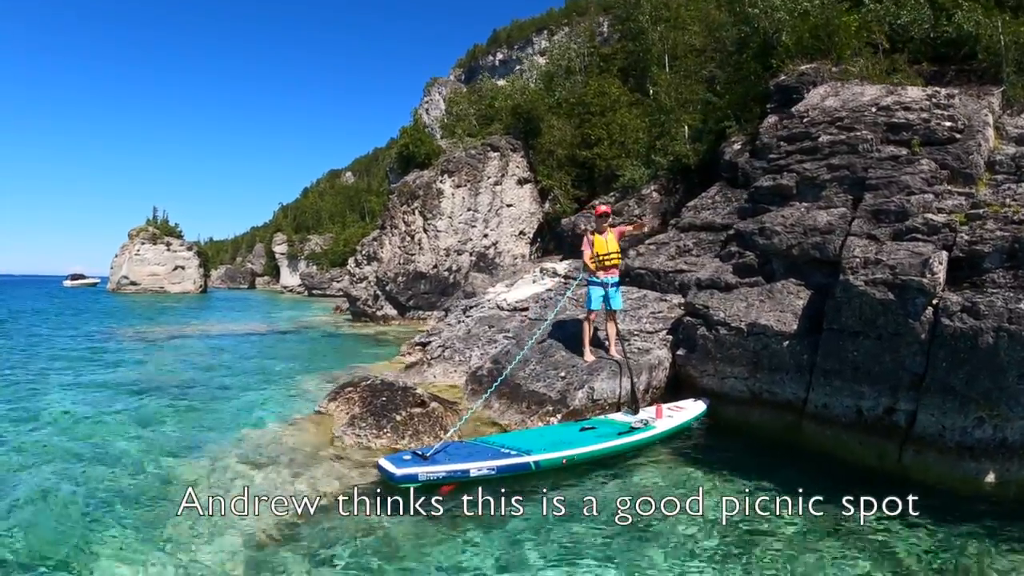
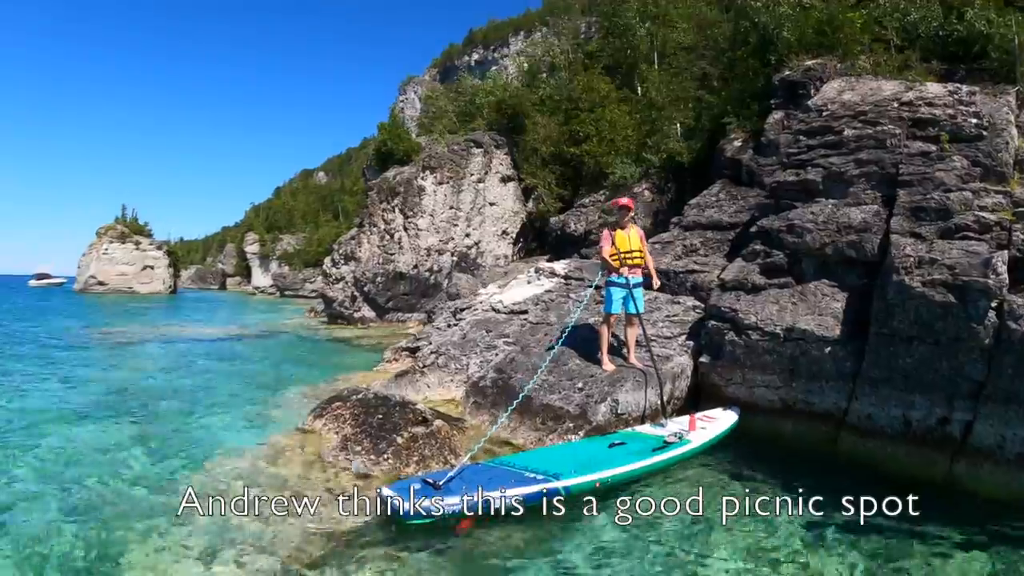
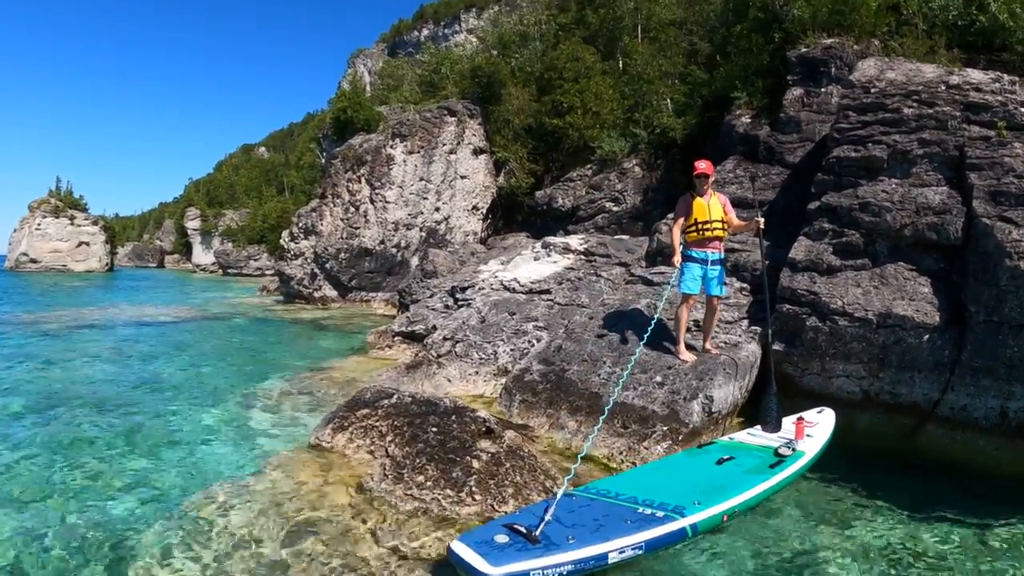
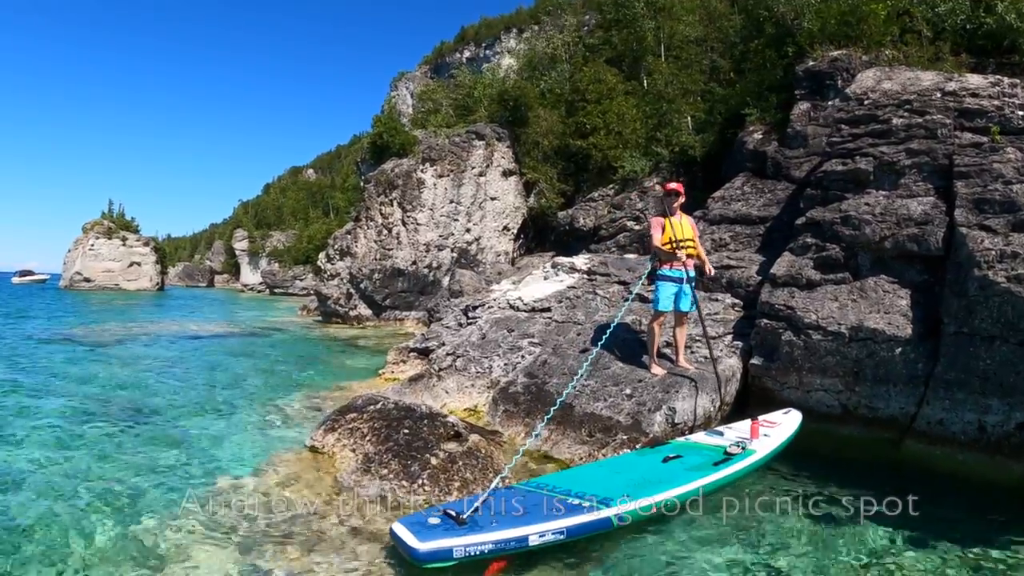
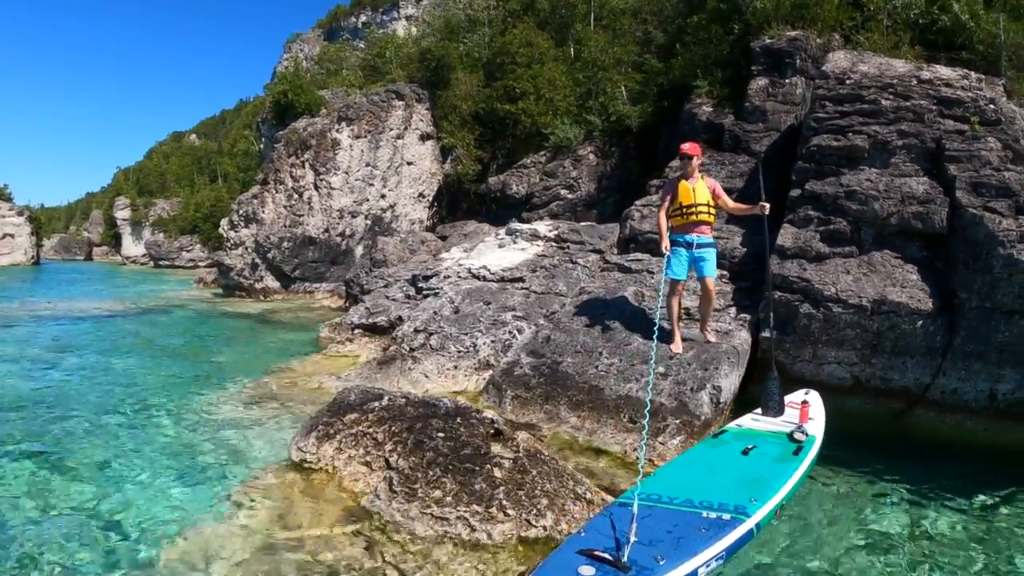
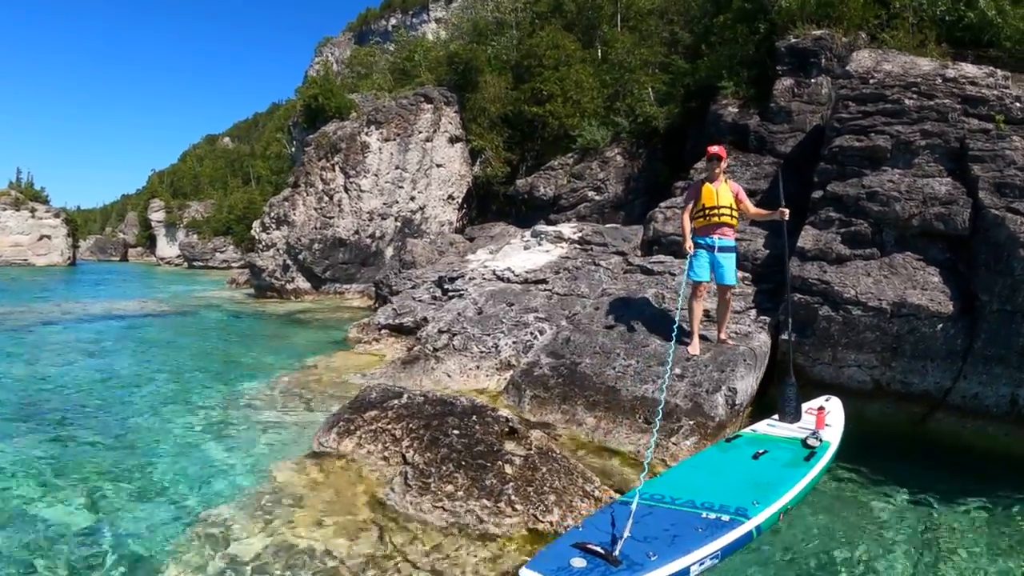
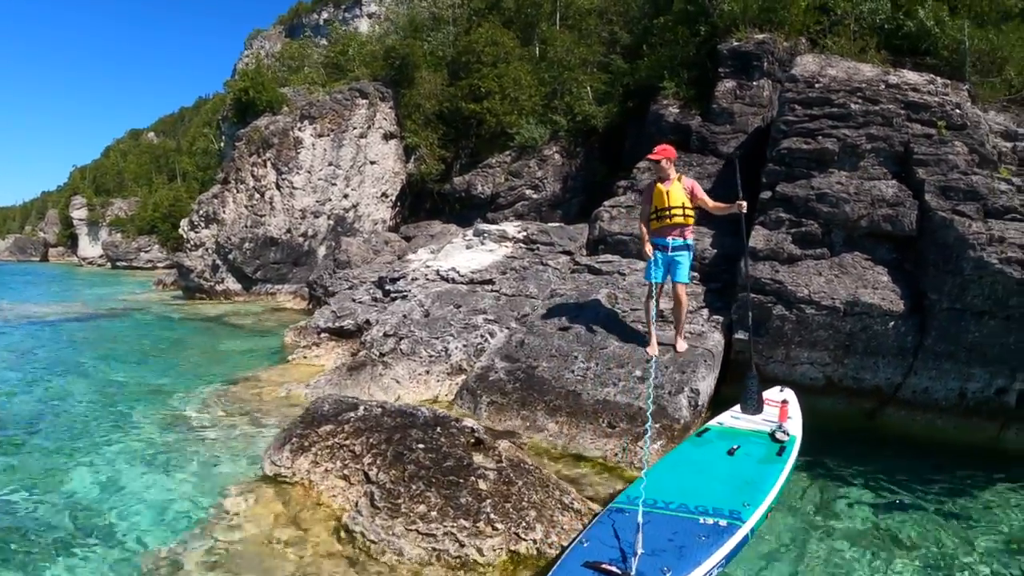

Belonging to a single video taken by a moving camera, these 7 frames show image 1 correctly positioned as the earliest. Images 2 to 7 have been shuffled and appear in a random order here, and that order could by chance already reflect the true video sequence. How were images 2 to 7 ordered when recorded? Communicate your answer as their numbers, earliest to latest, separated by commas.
2, 4, 3, 6, 5, 7
